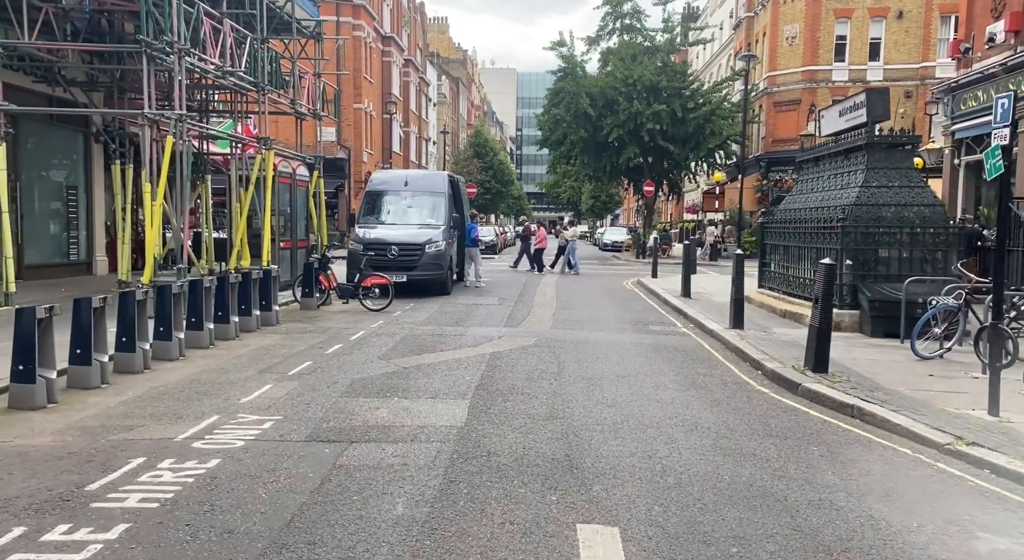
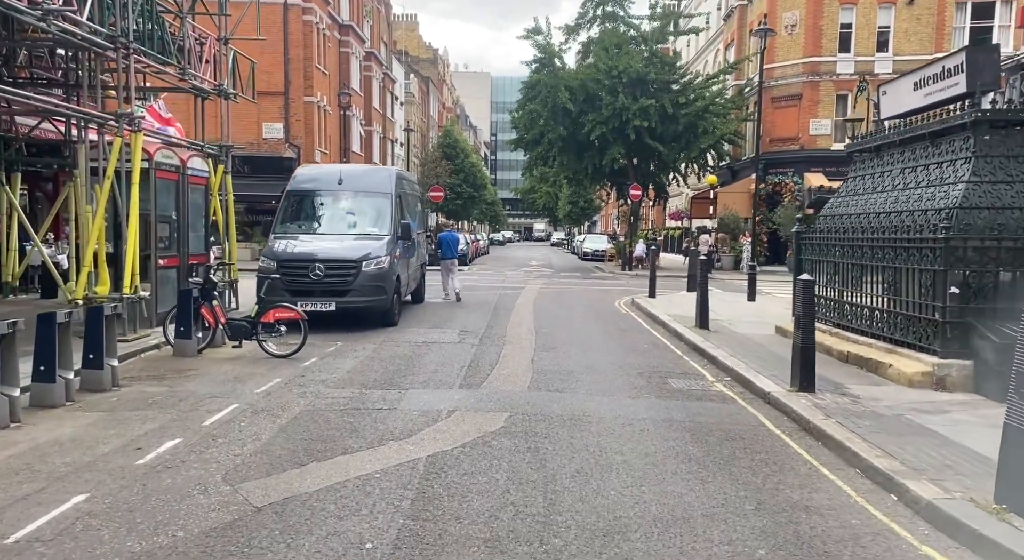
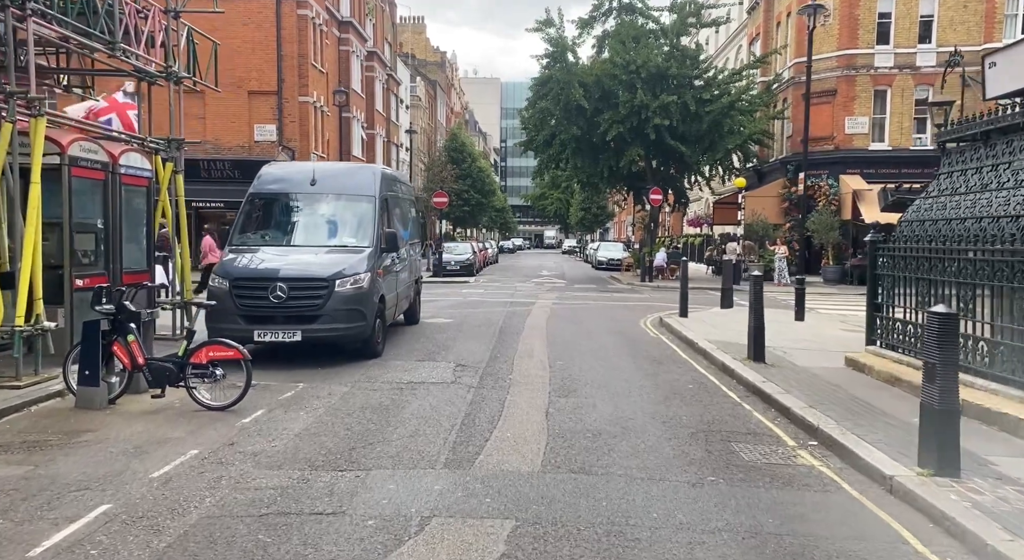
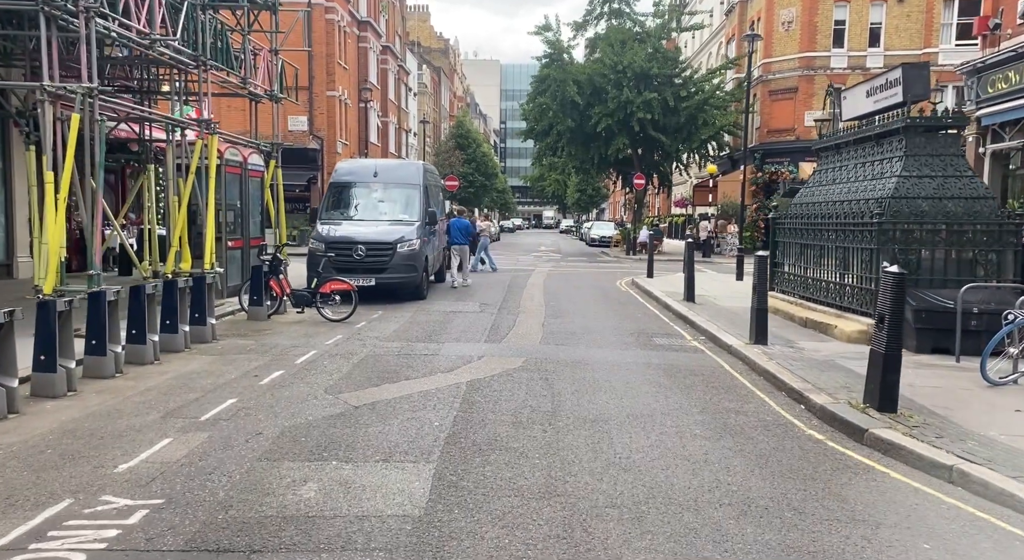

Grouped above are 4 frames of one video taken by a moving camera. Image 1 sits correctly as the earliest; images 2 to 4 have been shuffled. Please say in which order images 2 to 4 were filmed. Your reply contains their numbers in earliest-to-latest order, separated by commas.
4, 2, 3
